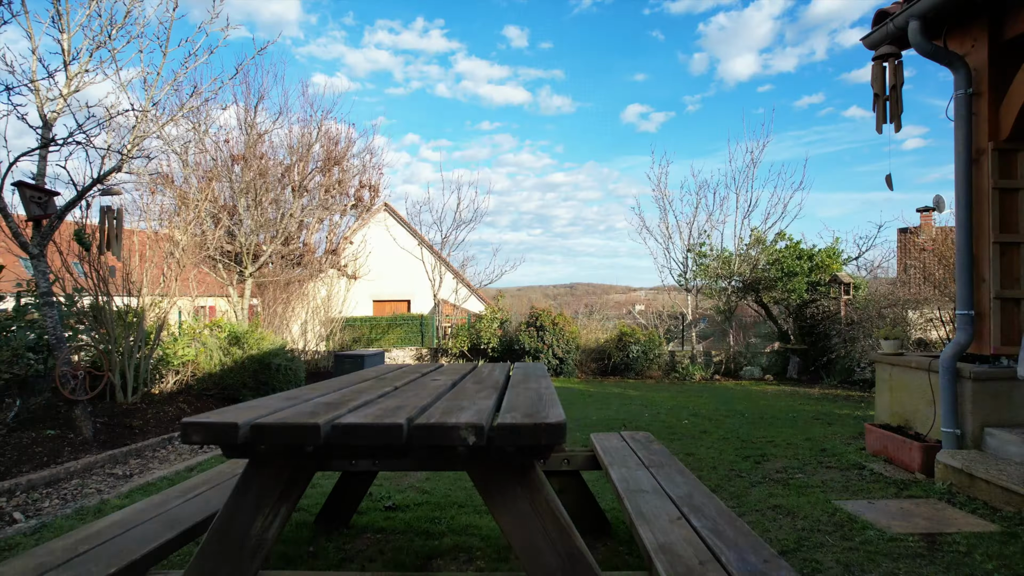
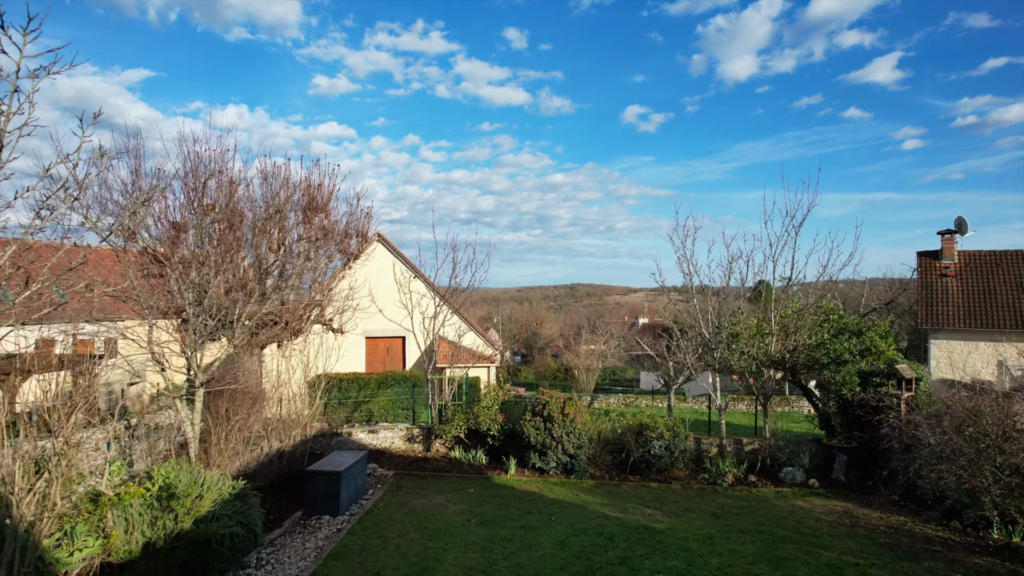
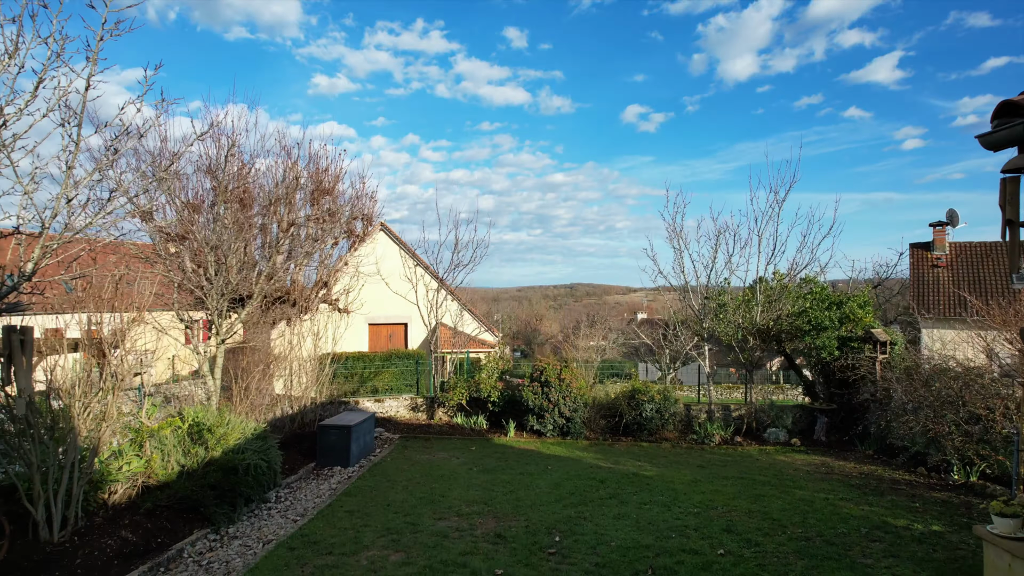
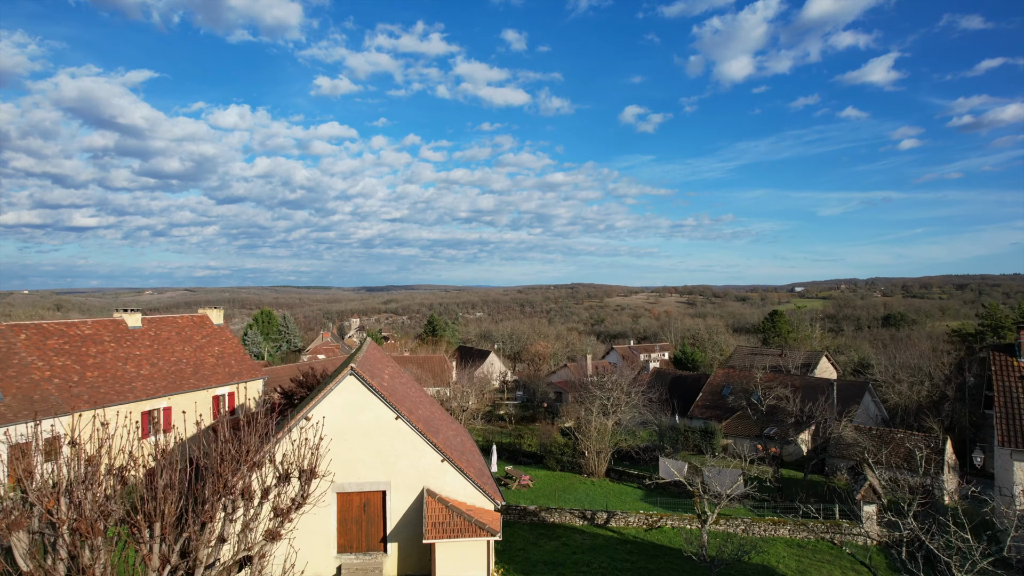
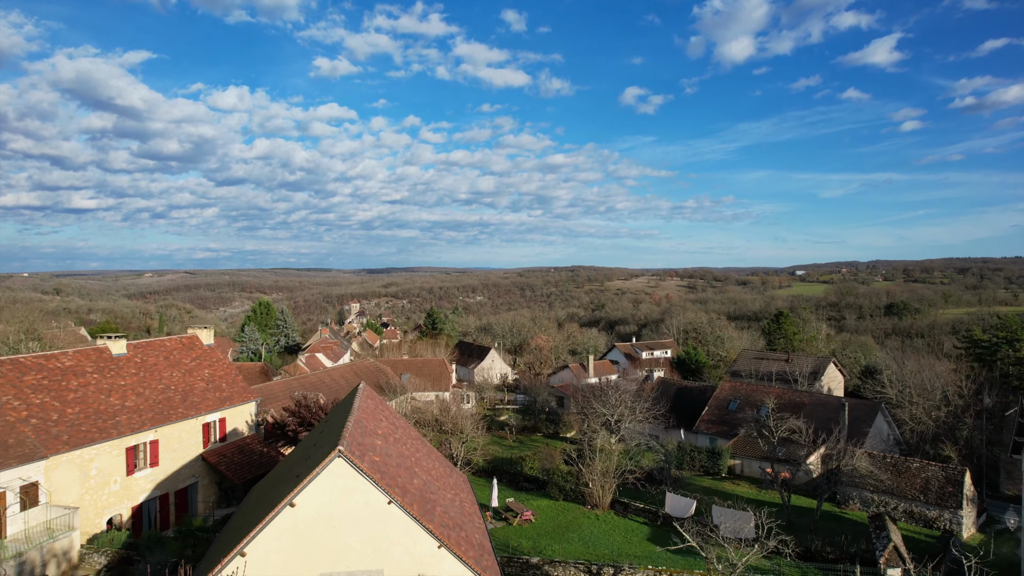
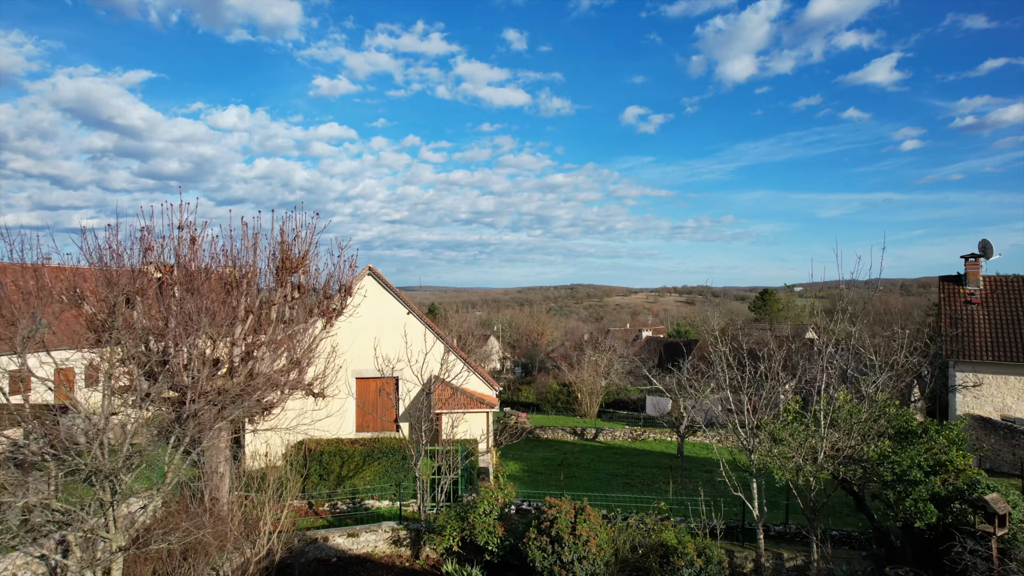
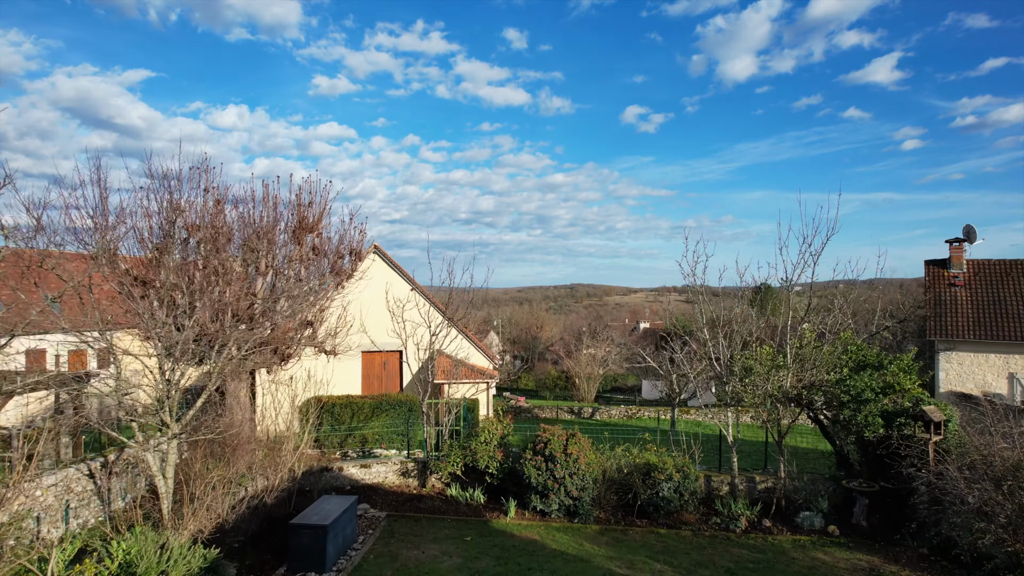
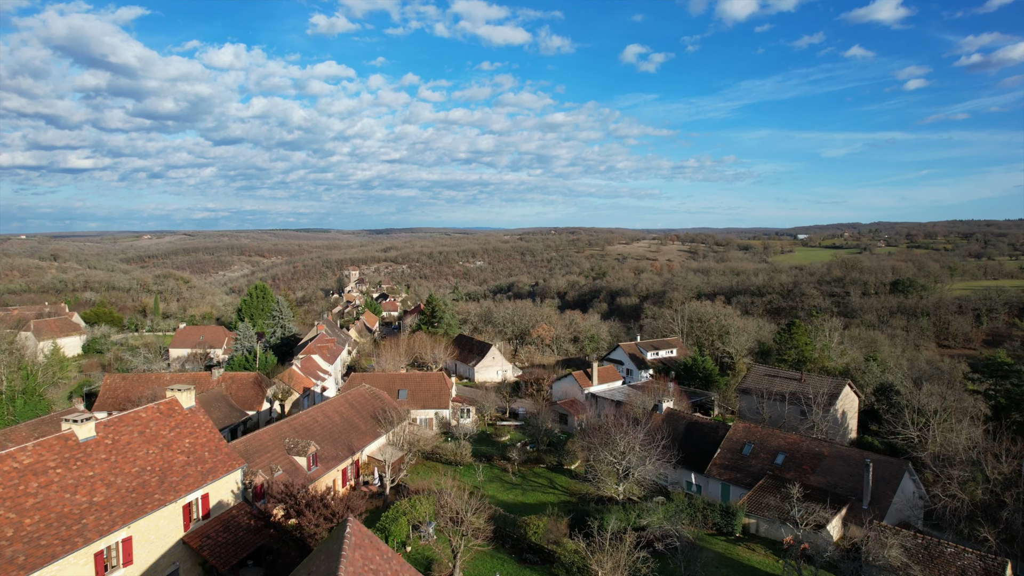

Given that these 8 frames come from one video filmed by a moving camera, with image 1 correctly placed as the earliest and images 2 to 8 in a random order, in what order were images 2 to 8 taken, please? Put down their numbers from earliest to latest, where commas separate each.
3, 2, 7, 6, 4, 5, 8
